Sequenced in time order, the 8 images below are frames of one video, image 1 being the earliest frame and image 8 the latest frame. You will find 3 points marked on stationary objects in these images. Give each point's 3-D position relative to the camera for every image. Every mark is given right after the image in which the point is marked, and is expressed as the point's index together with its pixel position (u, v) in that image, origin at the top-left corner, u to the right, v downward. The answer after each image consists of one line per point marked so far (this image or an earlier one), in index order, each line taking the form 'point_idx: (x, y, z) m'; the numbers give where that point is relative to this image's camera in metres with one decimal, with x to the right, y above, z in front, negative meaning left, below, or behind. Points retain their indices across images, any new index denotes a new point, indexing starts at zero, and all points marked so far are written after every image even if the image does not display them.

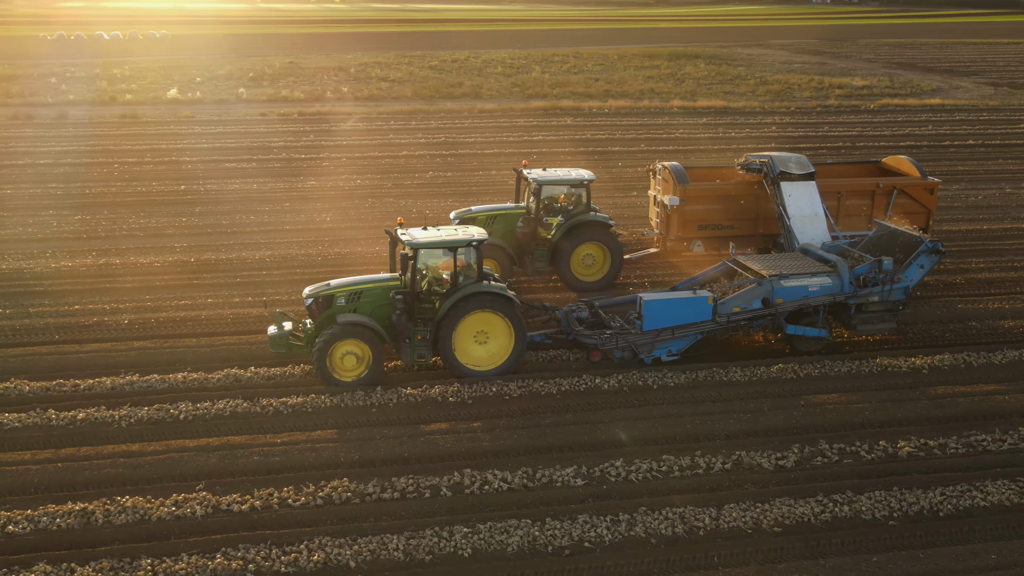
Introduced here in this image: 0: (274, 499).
0: (-1.8, -1.6, +7.1) m
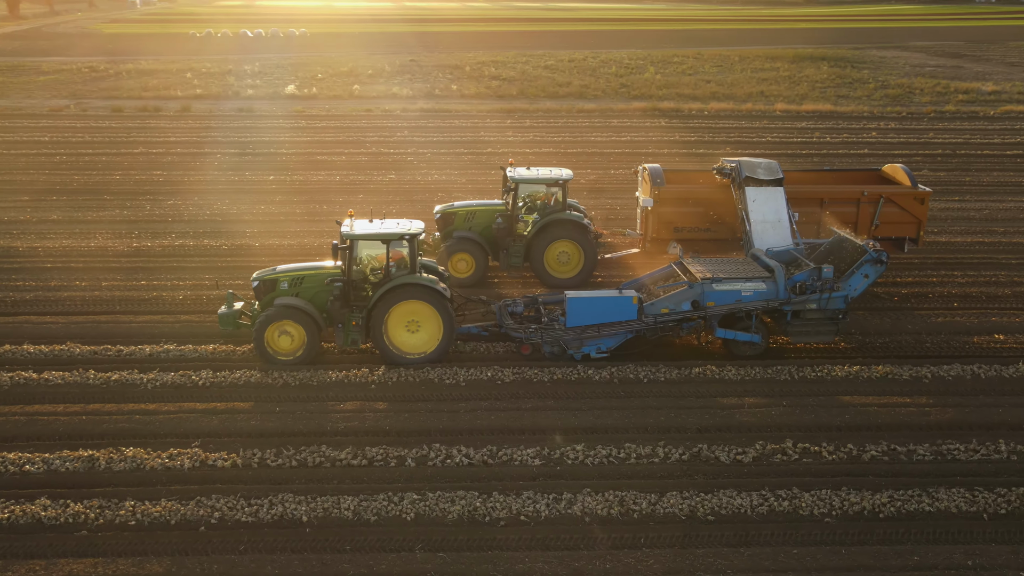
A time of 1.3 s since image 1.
0: (-2.1, -1.4, +7.9) m
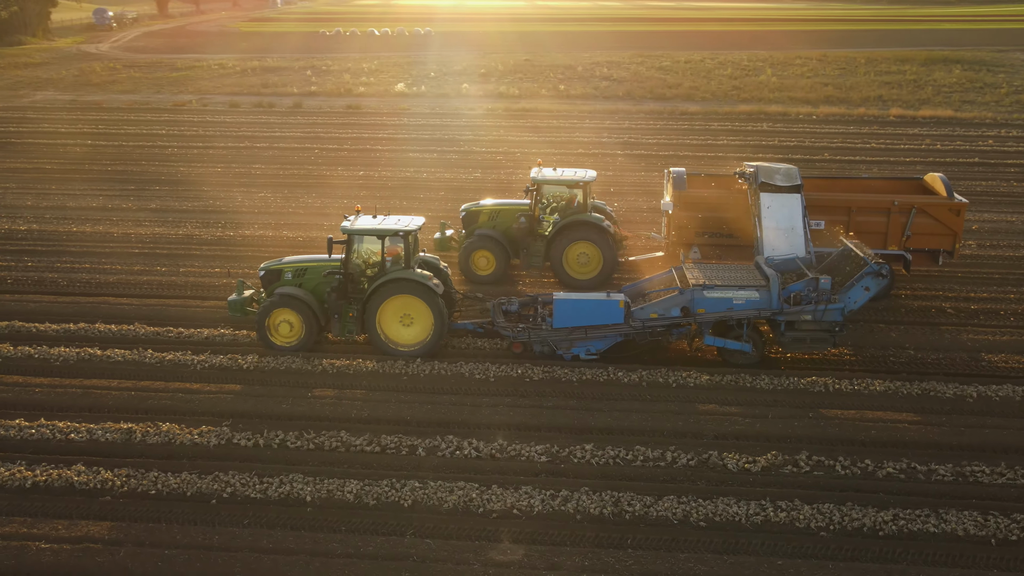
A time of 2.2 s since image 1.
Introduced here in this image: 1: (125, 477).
0: (-2.0, -1.3, +8.4) m
1: (-3.1, -1.5, +7.7) m
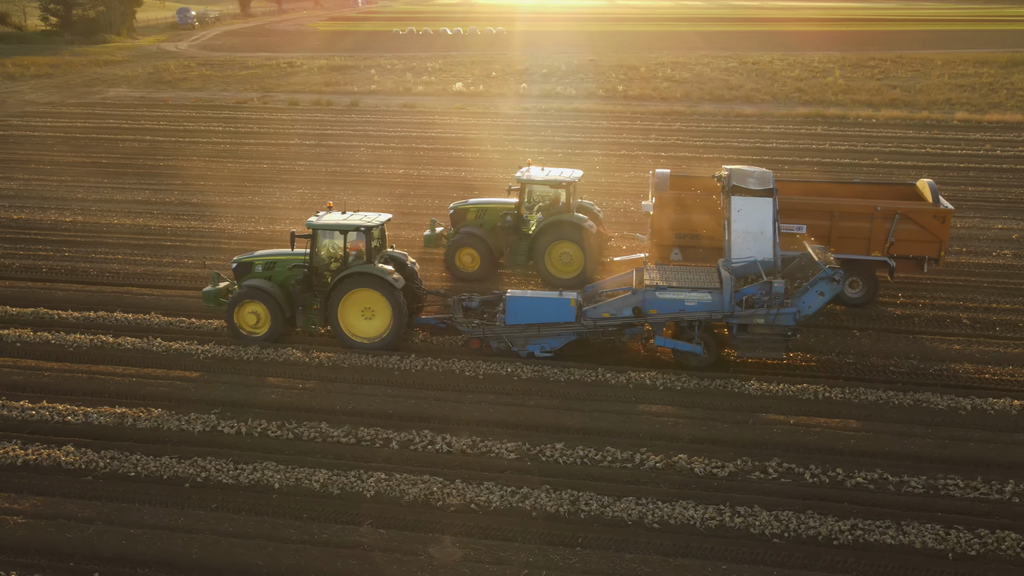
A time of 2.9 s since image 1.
0: (-2.3, -1.3, +8.7) m
1: (-3.4, -1.4, +8.1) m
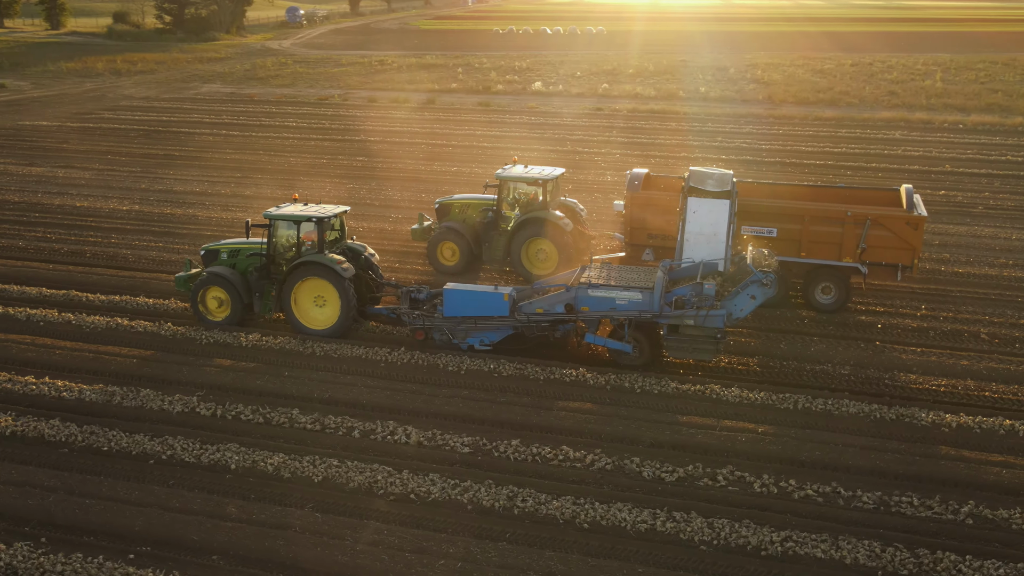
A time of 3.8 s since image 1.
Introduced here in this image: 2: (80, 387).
0: (-2.6, -1.2, +9.0) m
1: (-3.8, -1.3, +8.6) m
2: (-4.2, -1.0, +9.5) m
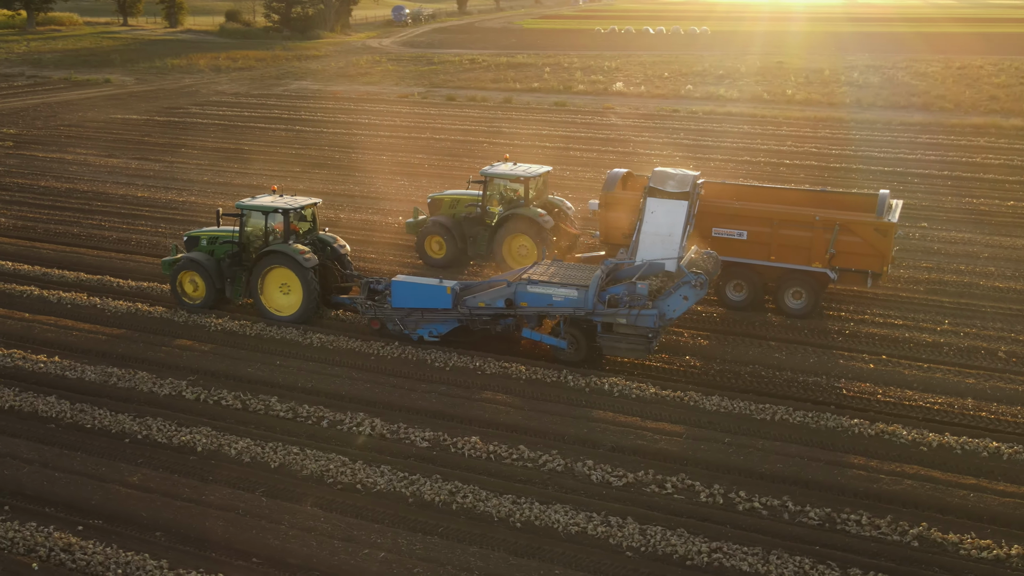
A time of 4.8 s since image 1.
0: (-2.9, -1.1, +9.4) m
1: (-4.1, -1.2, +9.1) m
2: (-4.4, -0.8, +10.0) m
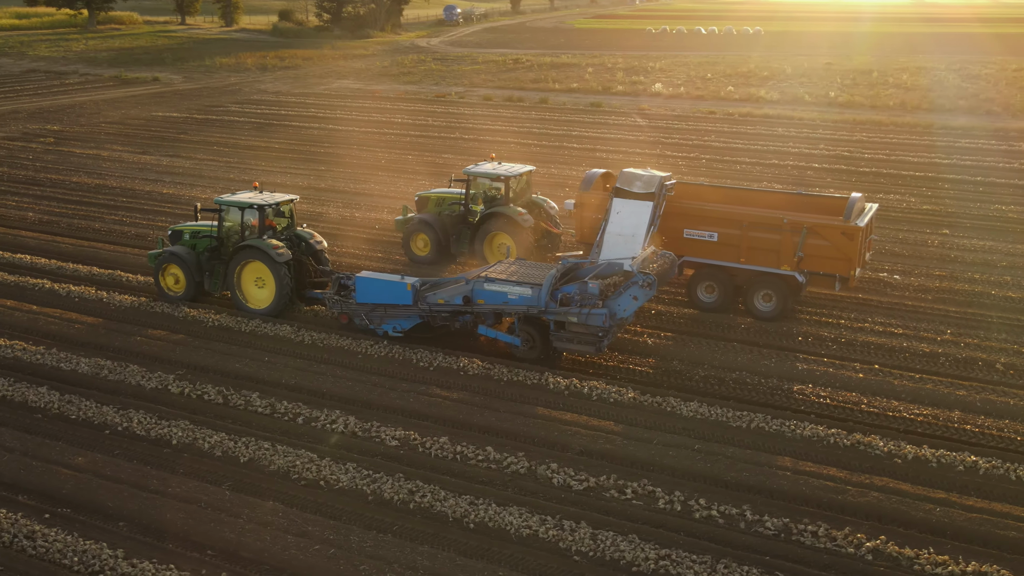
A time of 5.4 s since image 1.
0: (-3.1, -1.0, +9.6) m
1: (-4.3, -1.1, +9.4) m
2: (-4.6, -0.8, +10.3) m
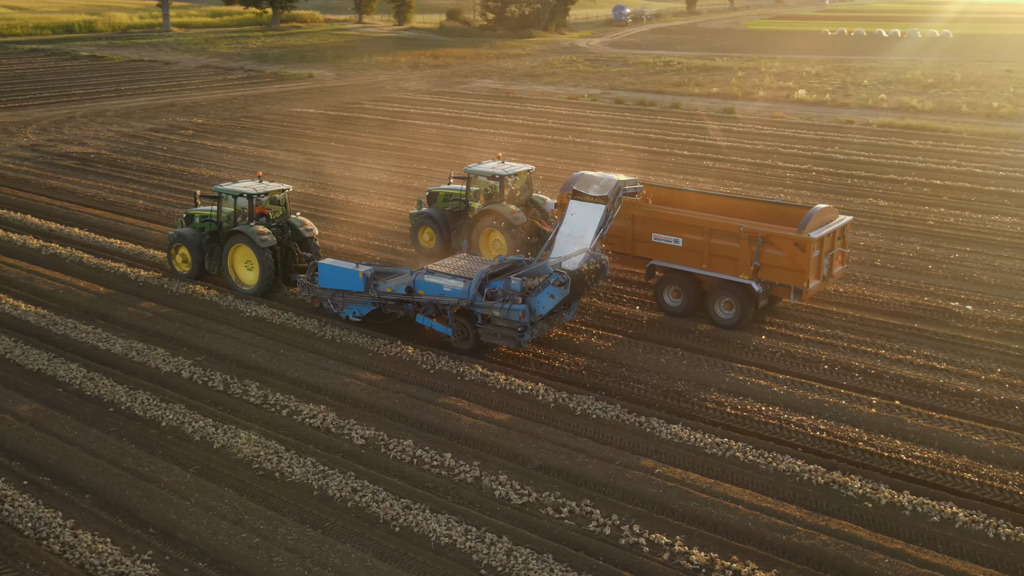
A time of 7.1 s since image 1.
0: (-3.2, -0.9, +10.2) m
1: (-4.5, -1.0, +10.2) m
2: (-4.6, -0.6, +11.2) m
